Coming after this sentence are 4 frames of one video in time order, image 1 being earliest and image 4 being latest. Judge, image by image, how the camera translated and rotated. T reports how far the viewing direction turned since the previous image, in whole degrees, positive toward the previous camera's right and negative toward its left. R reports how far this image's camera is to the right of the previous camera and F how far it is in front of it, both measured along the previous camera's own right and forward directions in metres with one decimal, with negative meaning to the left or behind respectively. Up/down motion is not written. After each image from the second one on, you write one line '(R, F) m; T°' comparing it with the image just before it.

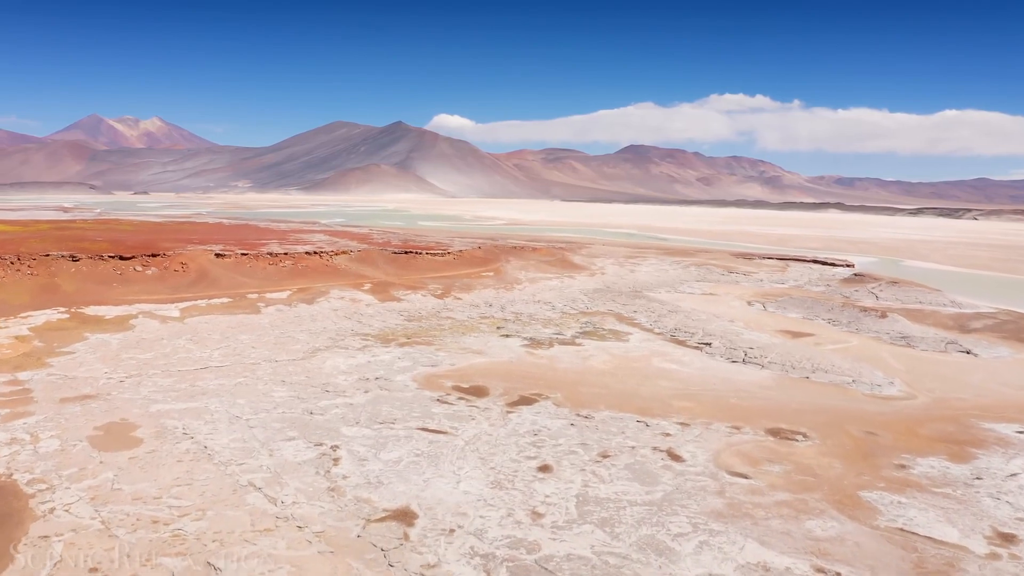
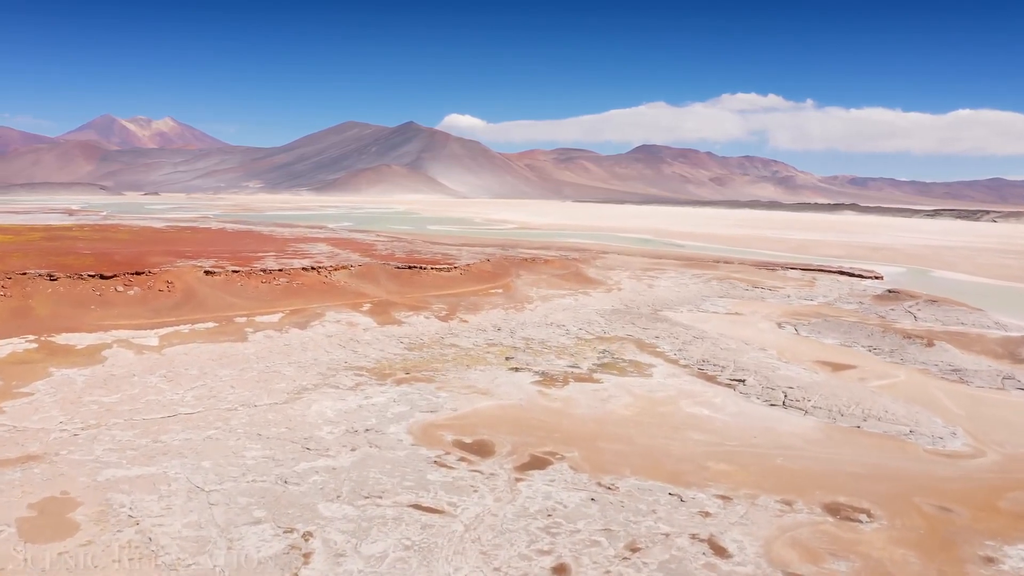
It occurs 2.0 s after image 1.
(0.0, +1.0) m; -1°
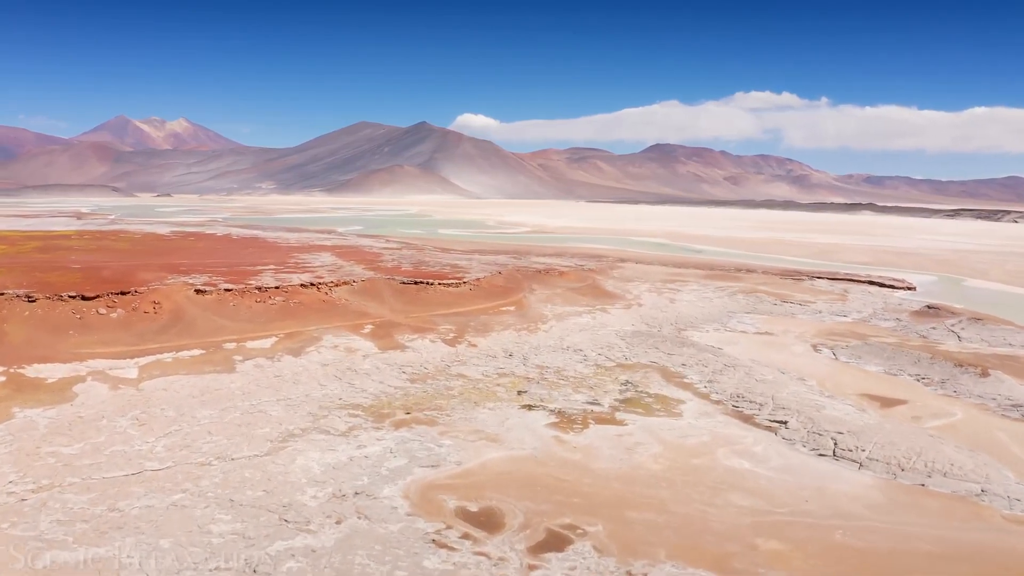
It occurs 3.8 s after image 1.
(0.0, +1.0) m; -1°
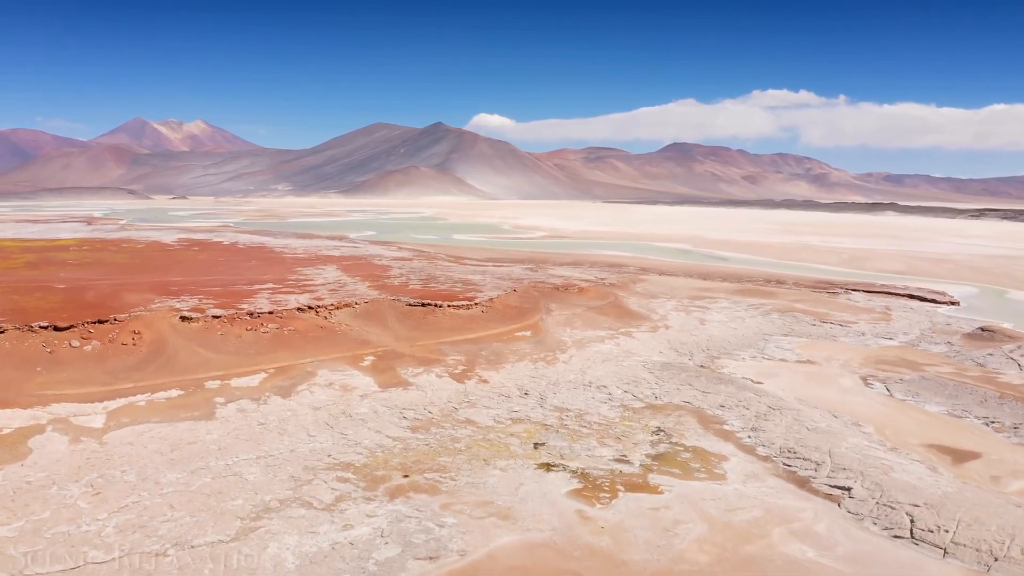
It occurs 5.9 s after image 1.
(0.0, +1.2) m; -2°
